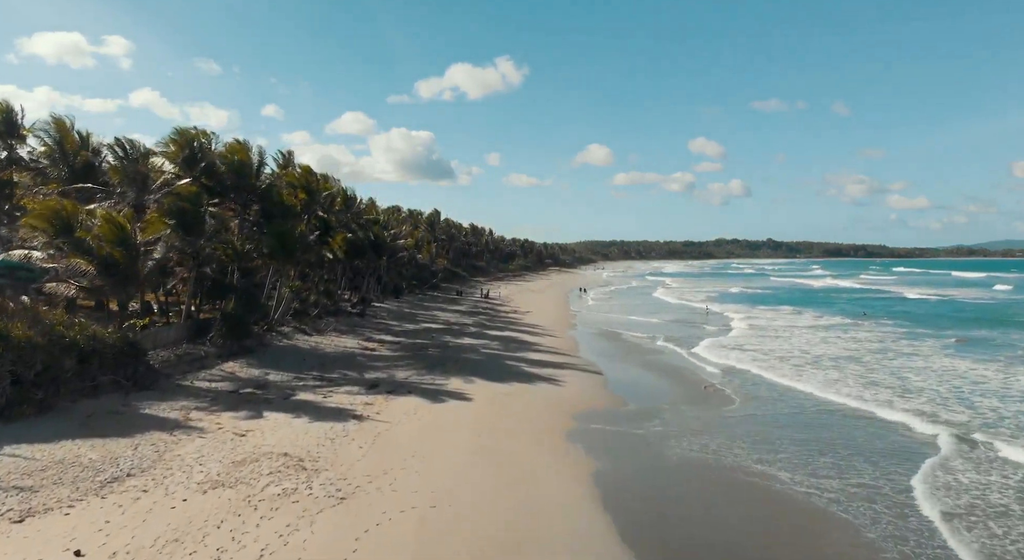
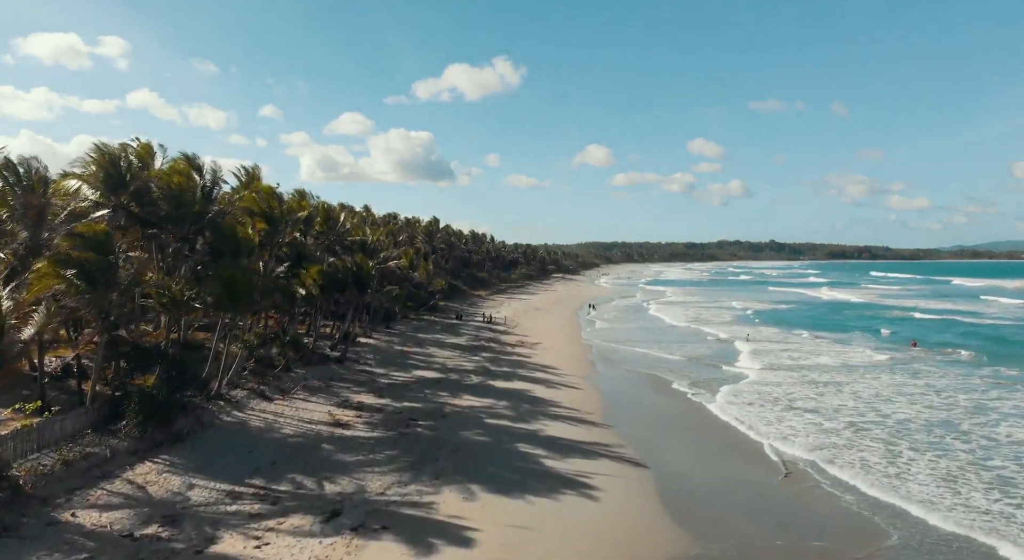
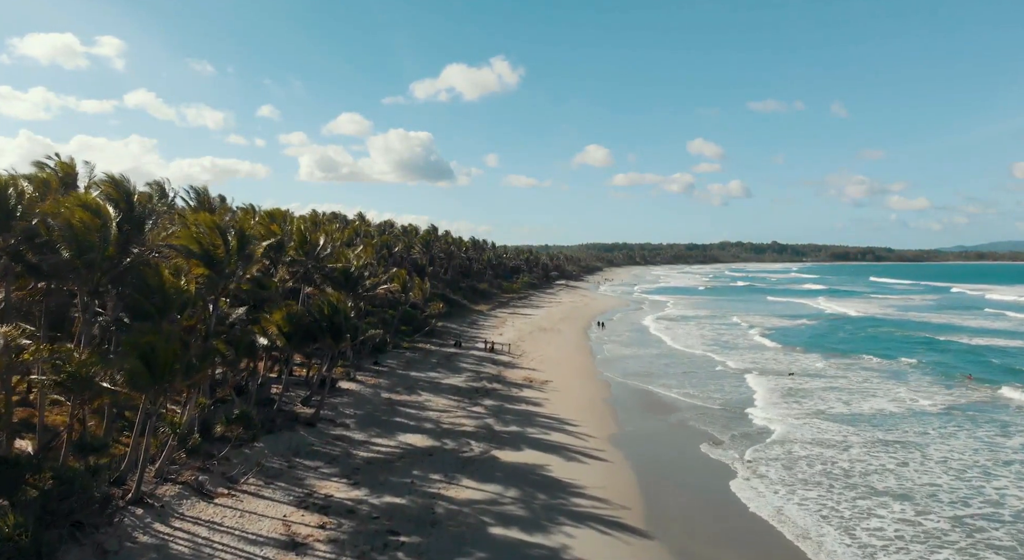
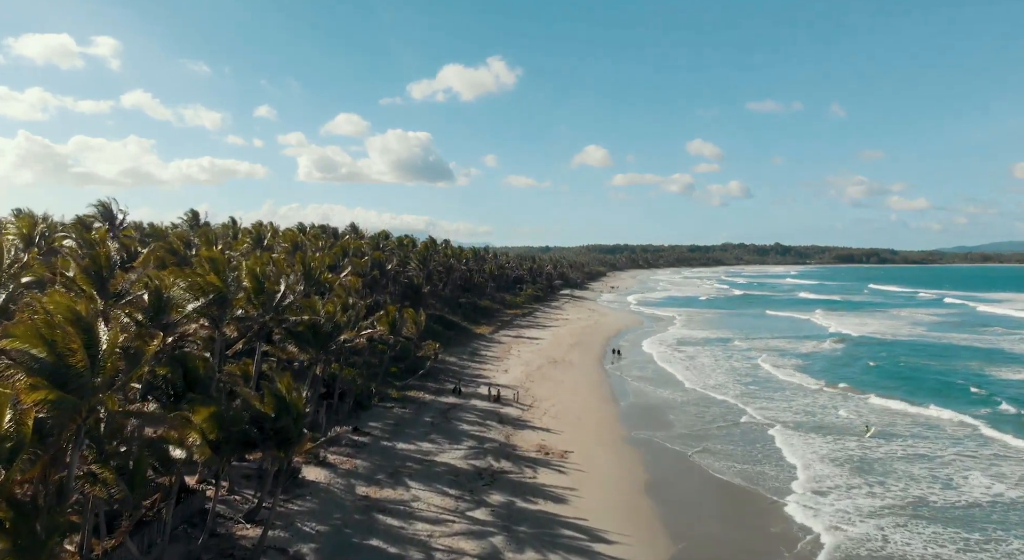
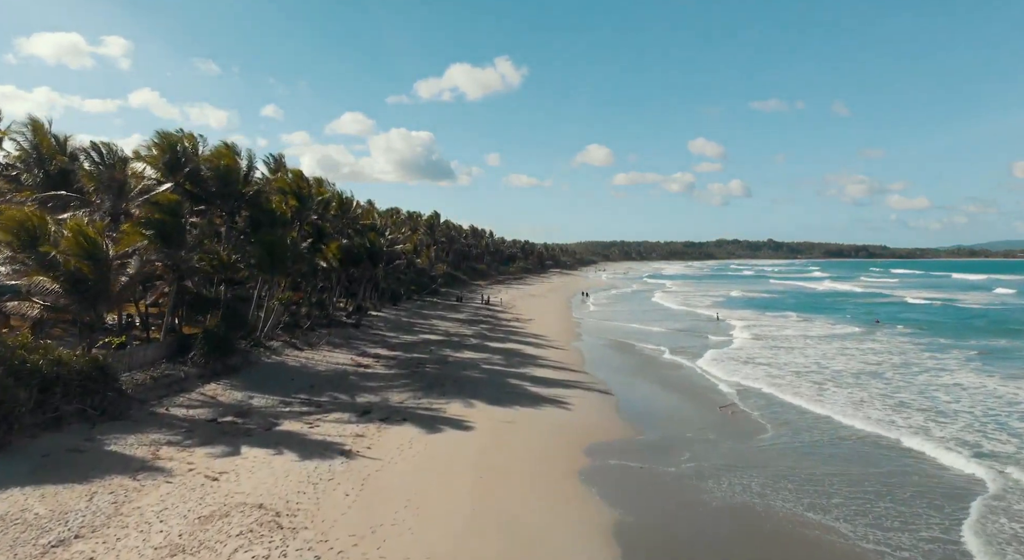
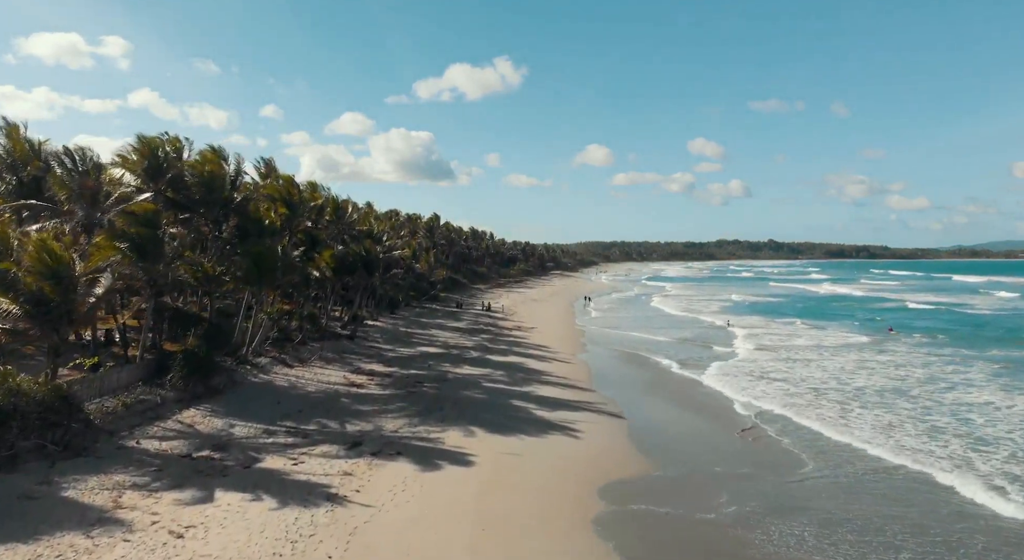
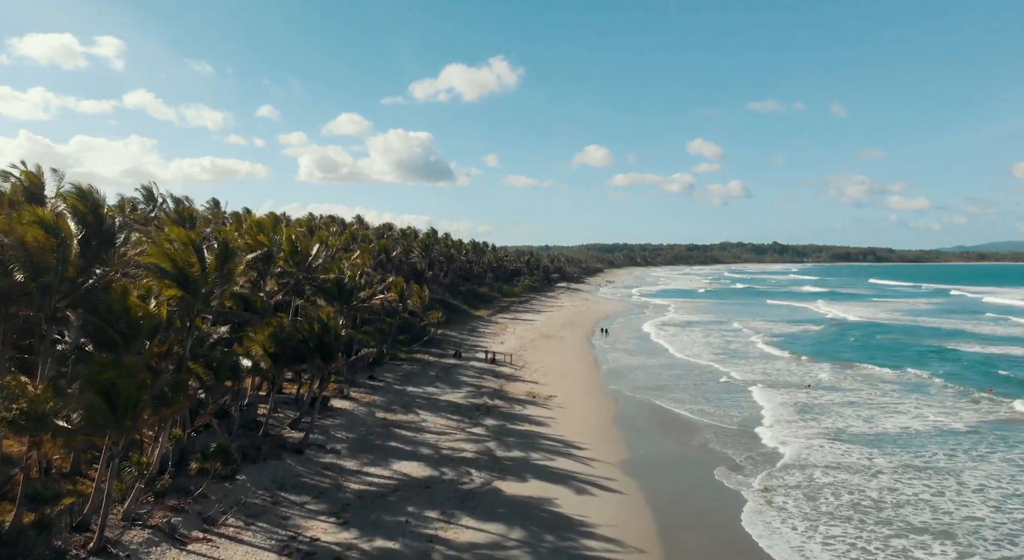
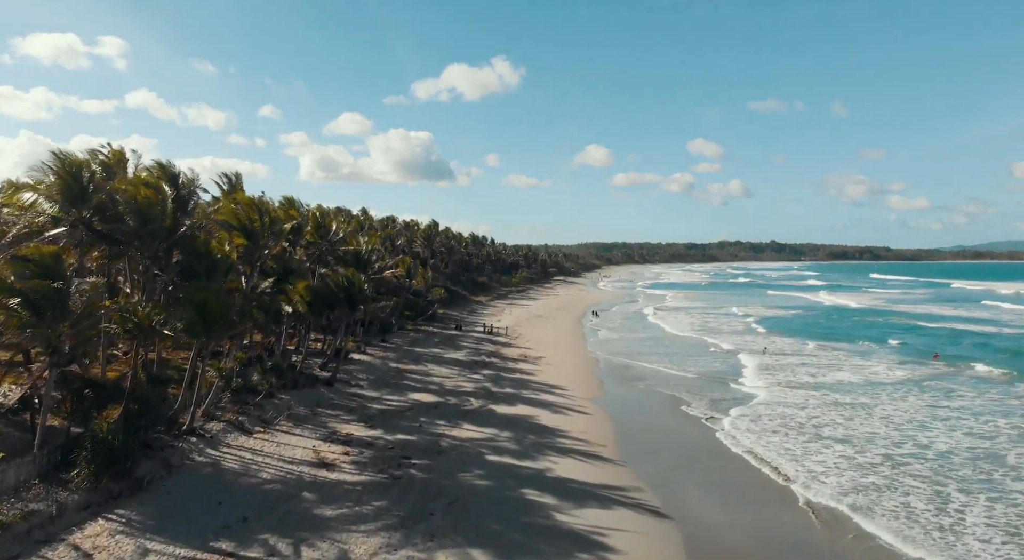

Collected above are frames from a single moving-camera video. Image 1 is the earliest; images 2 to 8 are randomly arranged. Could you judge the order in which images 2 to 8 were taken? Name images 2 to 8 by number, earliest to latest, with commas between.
5, 6, 2, 8, 3, 7, 4
